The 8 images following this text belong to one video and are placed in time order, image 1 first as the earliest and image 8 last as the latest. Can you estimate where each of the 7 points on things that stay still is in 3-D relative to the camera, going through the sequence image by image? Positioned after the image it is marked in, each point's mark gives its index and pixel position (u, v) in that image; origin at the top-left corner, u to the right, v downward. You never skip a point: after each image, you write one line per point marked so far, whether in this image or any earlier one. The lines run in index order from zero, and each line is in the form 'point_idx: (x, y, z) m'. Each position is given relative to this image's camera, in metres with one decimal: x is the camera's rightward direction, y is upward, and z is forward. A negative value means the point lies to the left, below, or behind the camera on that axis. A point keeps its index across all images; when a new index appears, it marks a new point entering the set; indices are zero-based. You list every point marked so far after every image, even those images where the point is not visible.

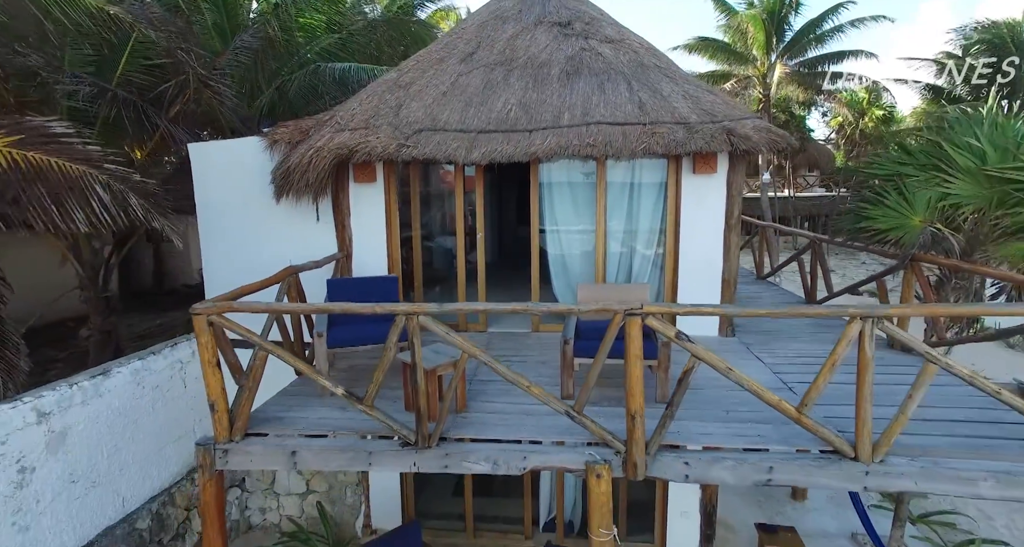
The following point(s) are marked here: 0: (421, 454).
0: (-0.6, -1.1, +3.2) m
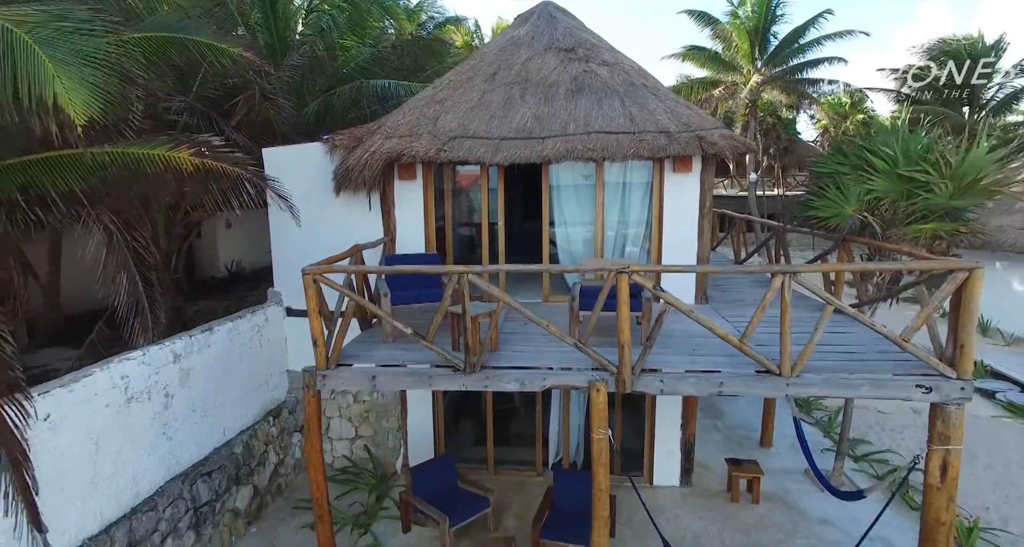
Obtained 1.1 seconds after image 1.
0: (-0.4, -0.9, +4.5) m
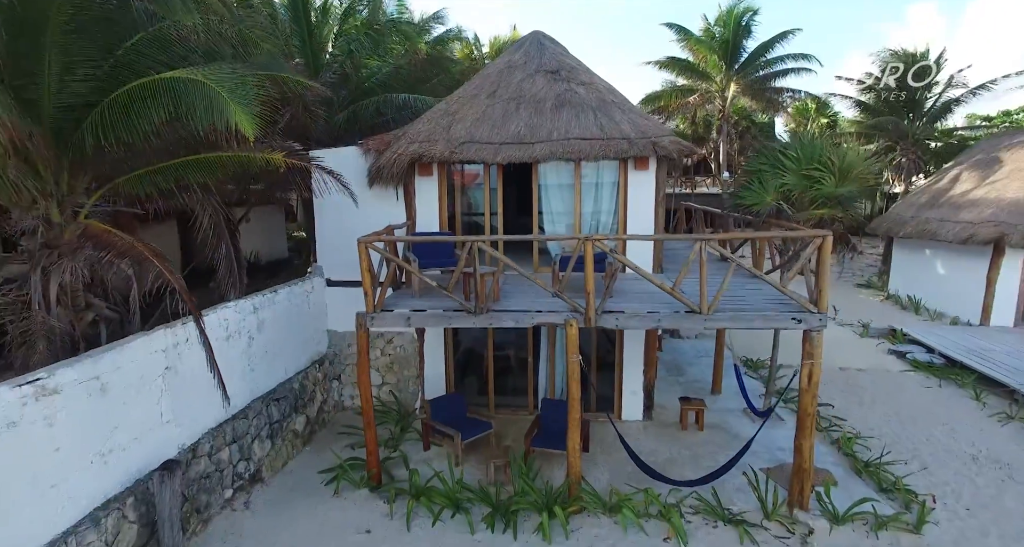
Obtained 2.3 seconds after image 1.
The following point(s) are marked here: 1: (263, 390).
0: (-0.4, -0.5, +6.2) m
1: (-3.3, -1.5, +6.8) m
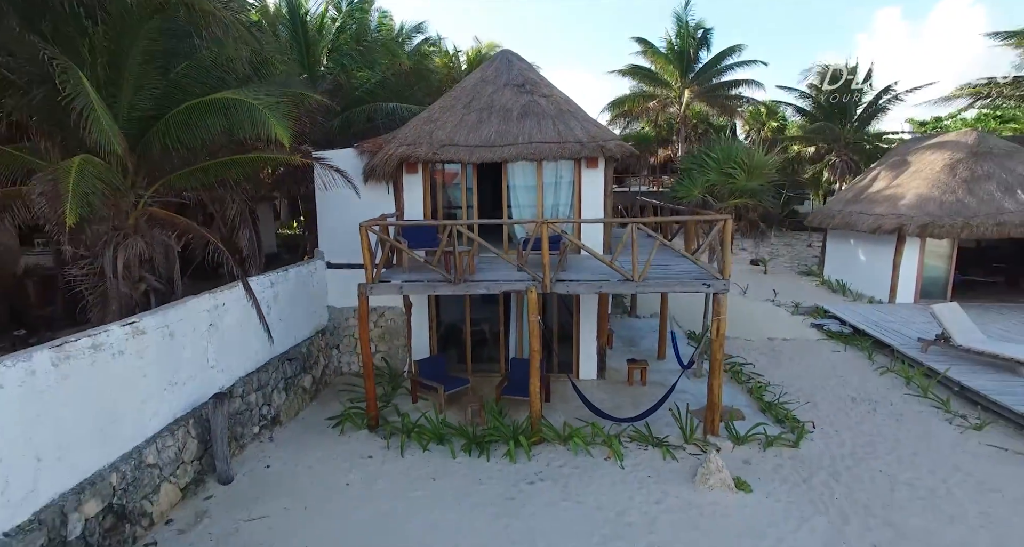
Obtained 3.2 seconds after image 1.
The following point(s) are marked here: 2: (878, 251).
0: (-0.9, -0.2, +7.7) m
1: (-3.7, -1.2, +8.2) m
2: (+10.5, +0.6, +14.5) m
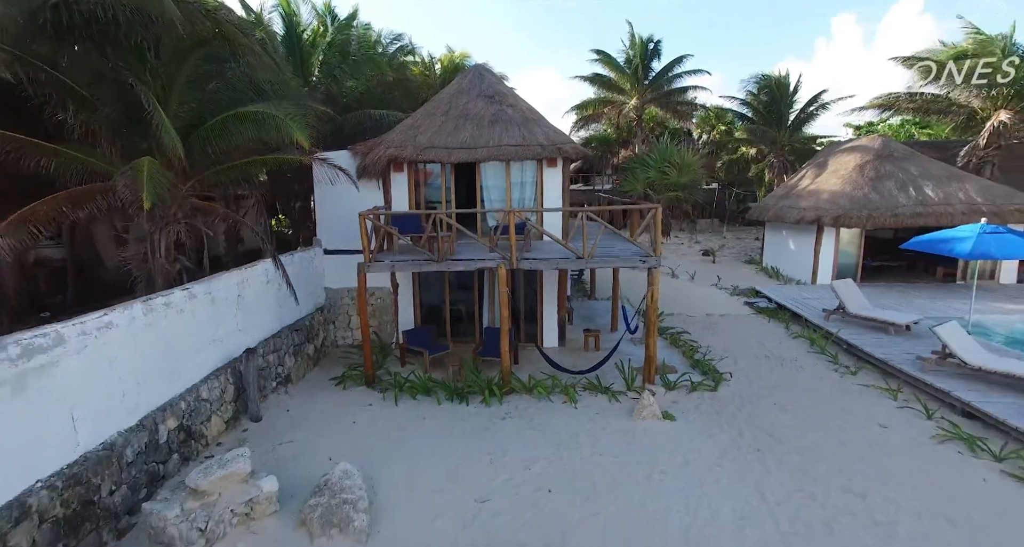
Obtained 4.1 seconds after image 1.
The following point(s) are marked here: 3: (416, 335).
0: (-1.3, +0.2, +9.4) m
1: (-4.2, -0.9, +9.7) m
2: (+9.6, +1.1, +16.8) m
3: (-2.0, -1.3, +10.6) m
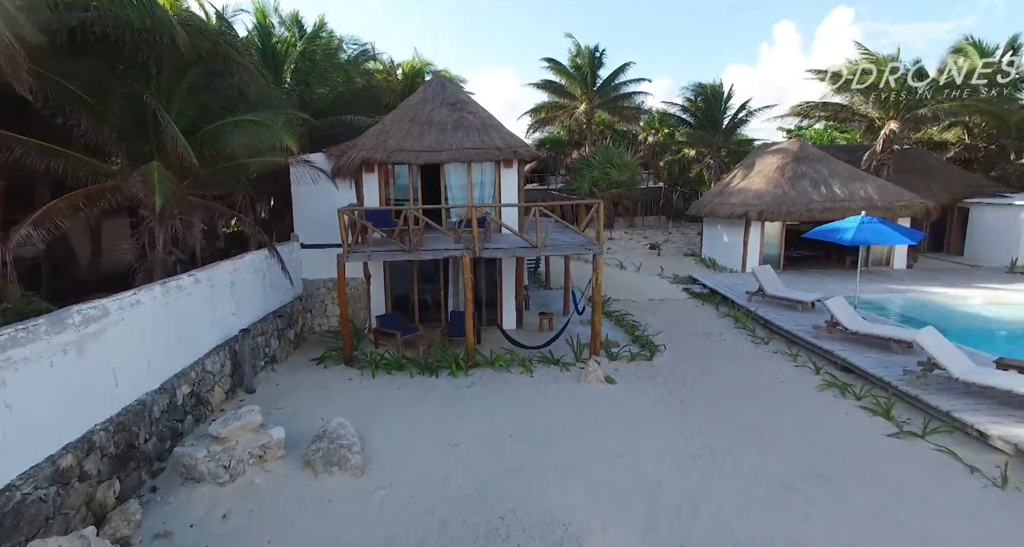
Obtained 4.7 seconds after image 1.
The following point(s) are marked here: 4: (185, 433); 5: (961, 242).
0: (-2.1, +0.4, +10.6) m
1: (-5.0, -0.7, +10.7) m
2: (+8.2, +1.5, +18.8) m
3: (-2.8, -1.0, +11.7) m
4: (-4.5, -2.2, +7.0) m
5: (+17.0, +1.2, +19.3) m
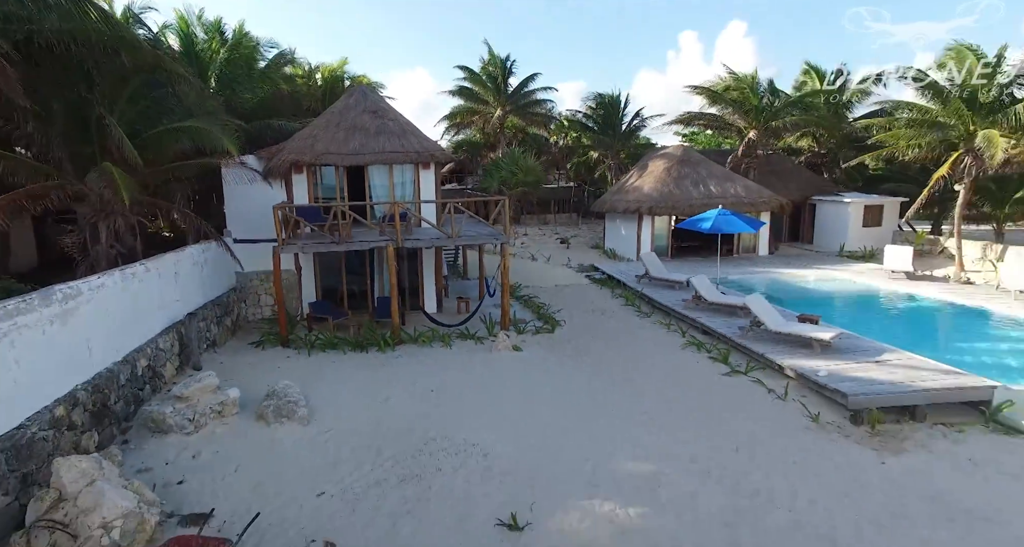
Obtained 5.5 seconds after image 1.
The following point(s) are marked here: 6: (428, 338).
0: (-4.0, +0.6, +11.9) m
1: (-6.9, -0.5, +11.6) m
2: (+5.0, +2.0, +21.5) m
3: (-4.9, -0.8, +12.9) m
4: (-5.8, -2.0, +8.0) m
5: (+13.6, +1.9, +23.3) m
6: (-2.0, -1.6, +12.4) m
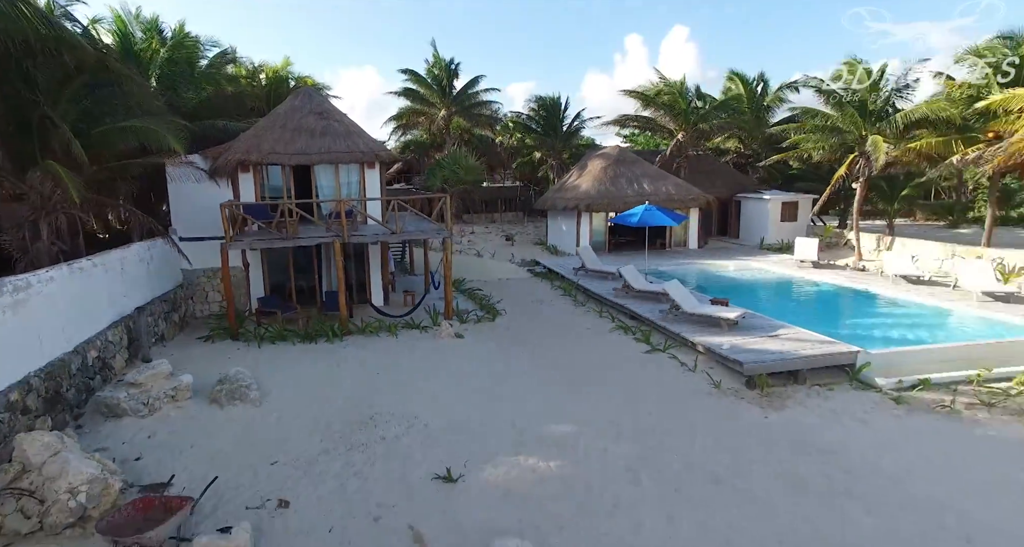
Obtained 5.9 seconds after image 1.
0: (-5.4, +0.8, +12.4) m
1: (-8.2, -0.5, +11.8) m
2: (+2.6, +2.3, +22.8) m
3: (-6.4, -0.7, +13.3) m
4: (-6.8, -1.9, +8.3) m
5: (+11.1, +2.3, +25.3) m
6: (-3.5, -1.4, +13.0) m
